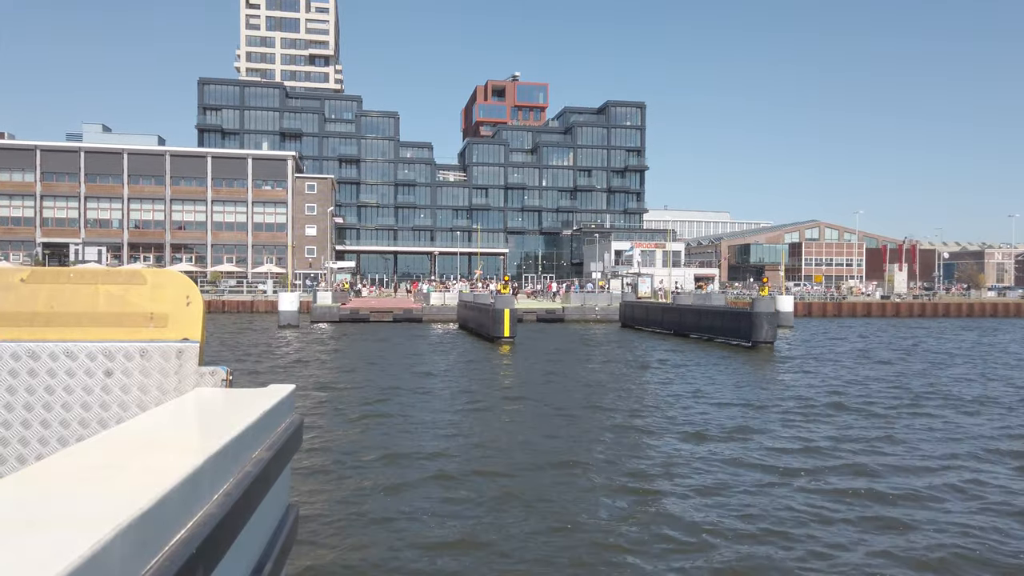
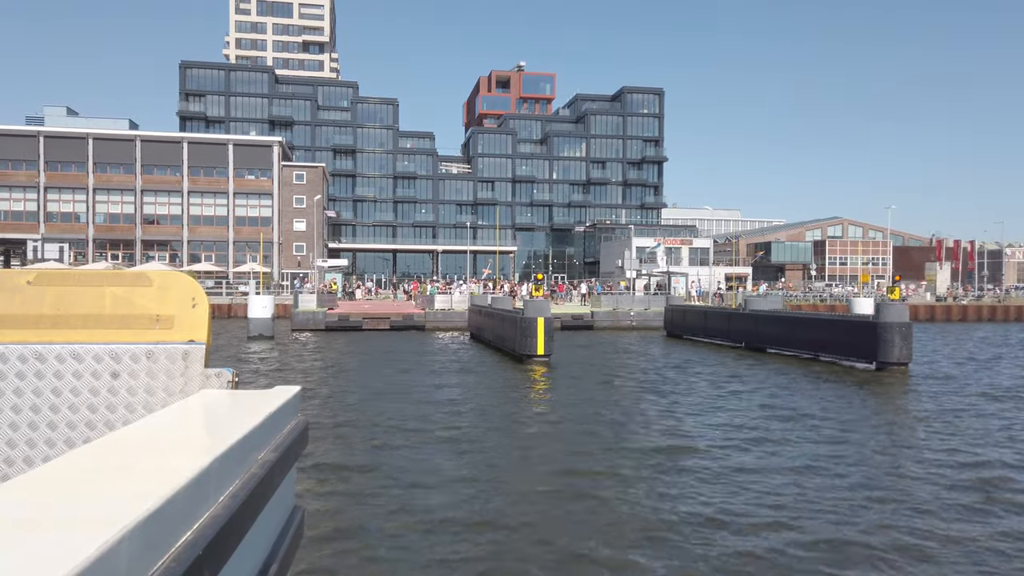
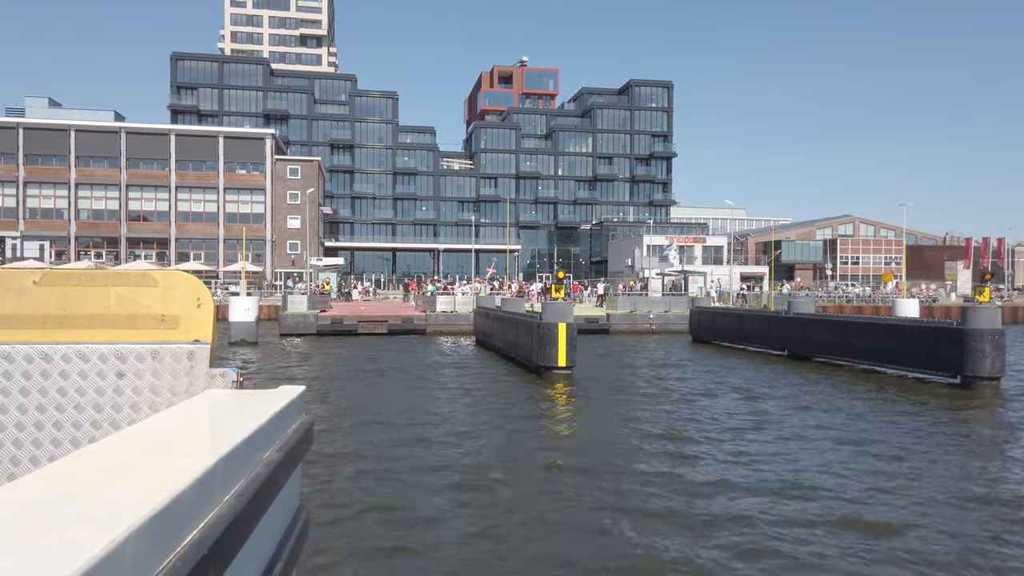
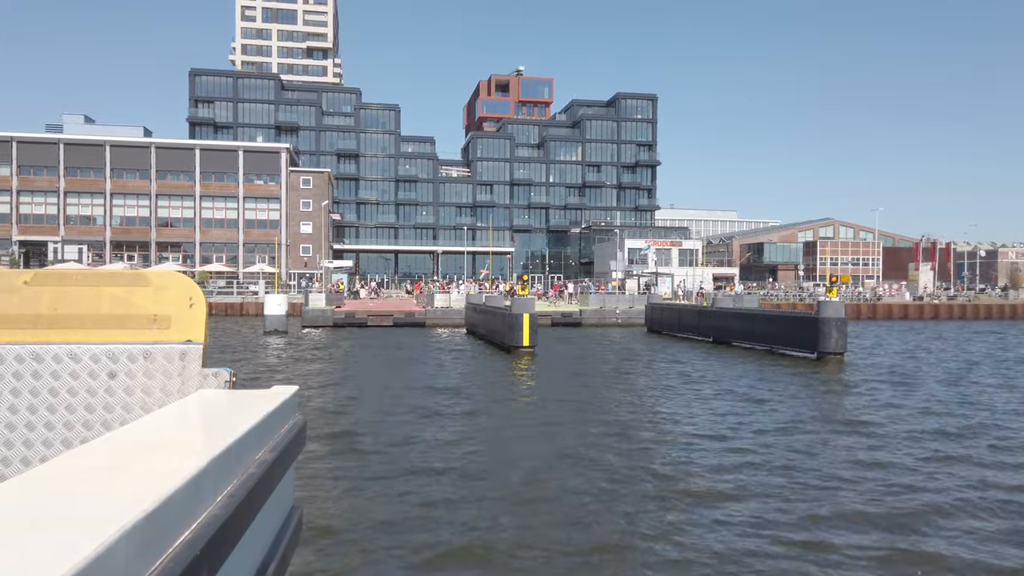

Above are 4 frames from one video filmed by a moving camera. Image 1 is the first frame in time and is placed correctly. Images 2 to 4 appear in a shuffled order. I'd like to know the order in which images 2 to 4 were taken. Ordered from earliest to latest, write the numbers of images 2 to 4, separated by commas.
4, 2, 3
